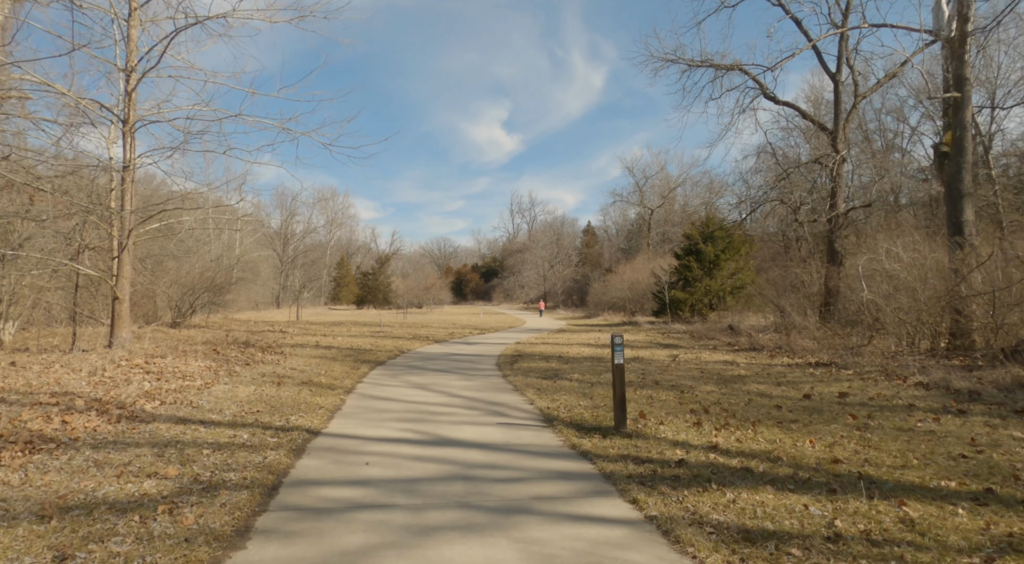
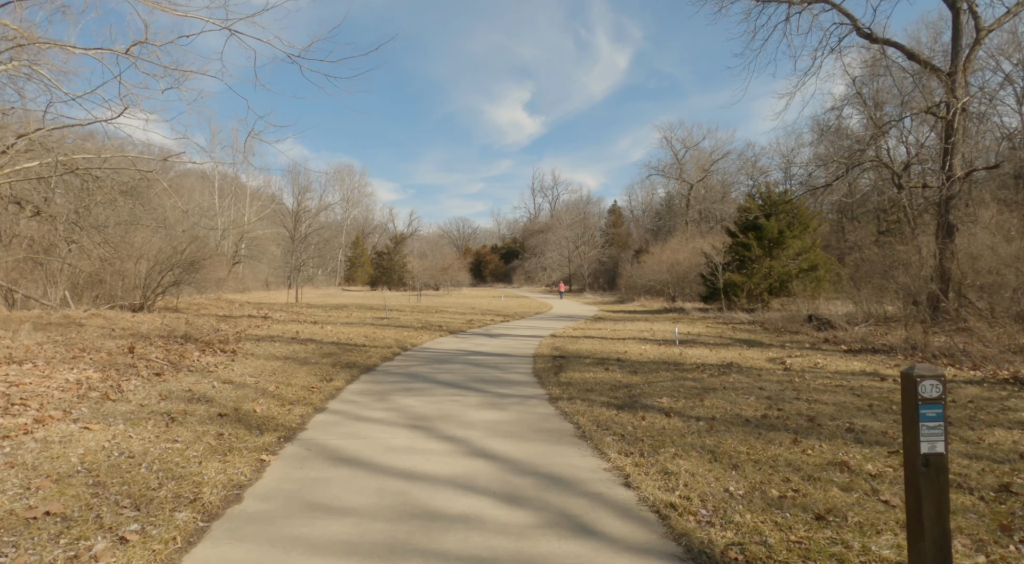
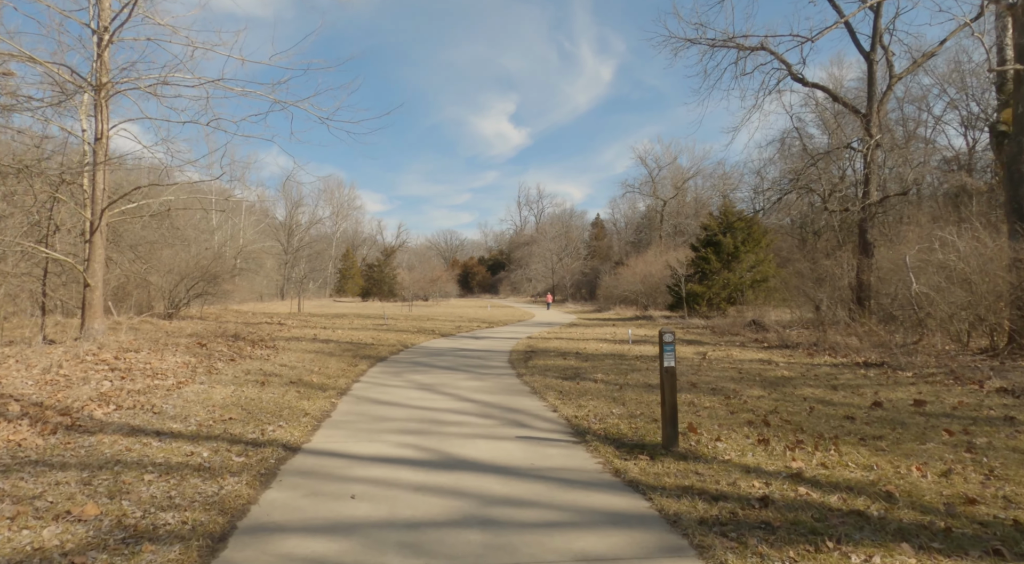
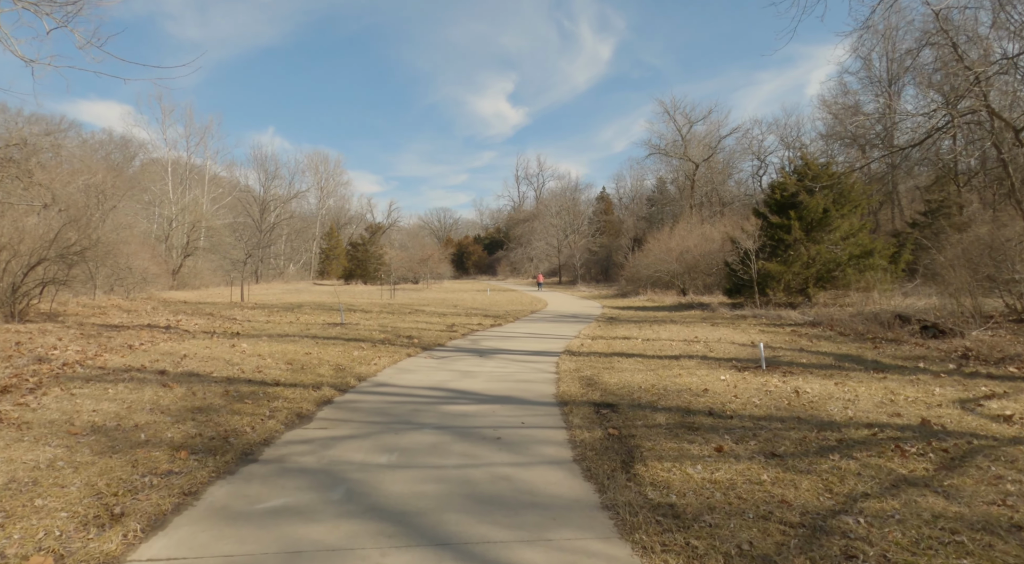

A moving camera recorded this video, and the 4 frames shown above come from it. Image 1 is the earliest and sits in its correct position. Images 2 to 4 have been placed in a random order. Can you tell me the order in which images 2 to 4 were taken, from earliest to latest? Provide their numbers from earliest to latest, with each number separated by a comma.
3, 2, 4
